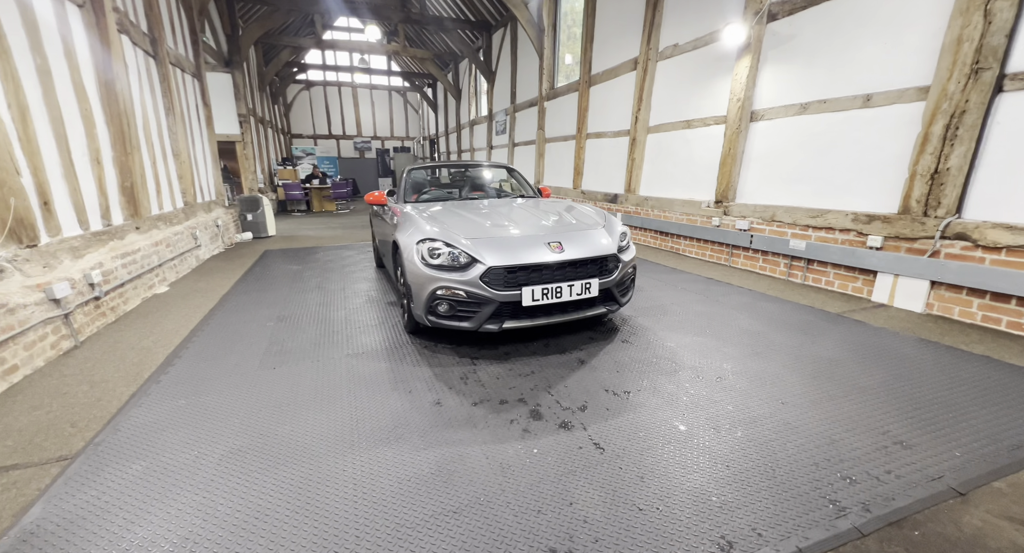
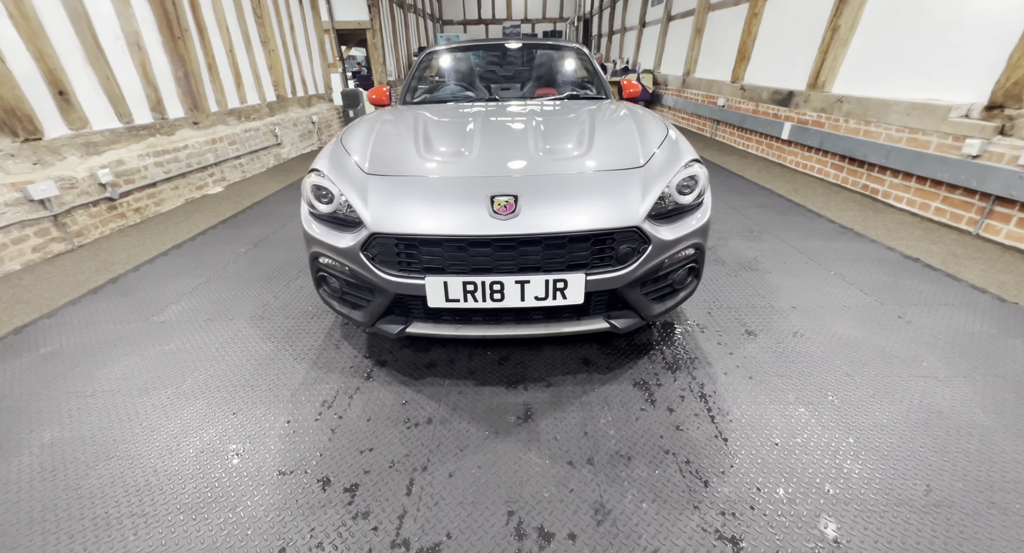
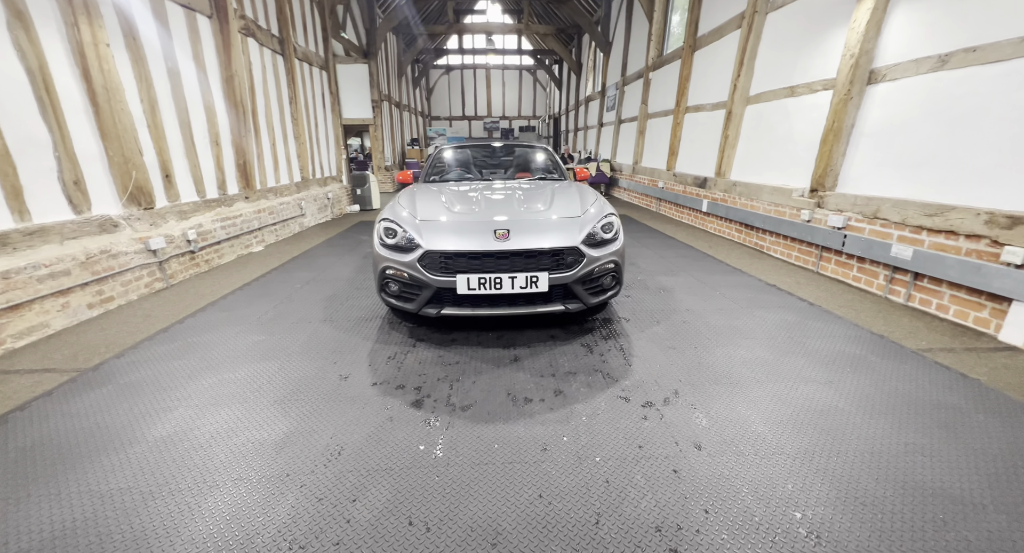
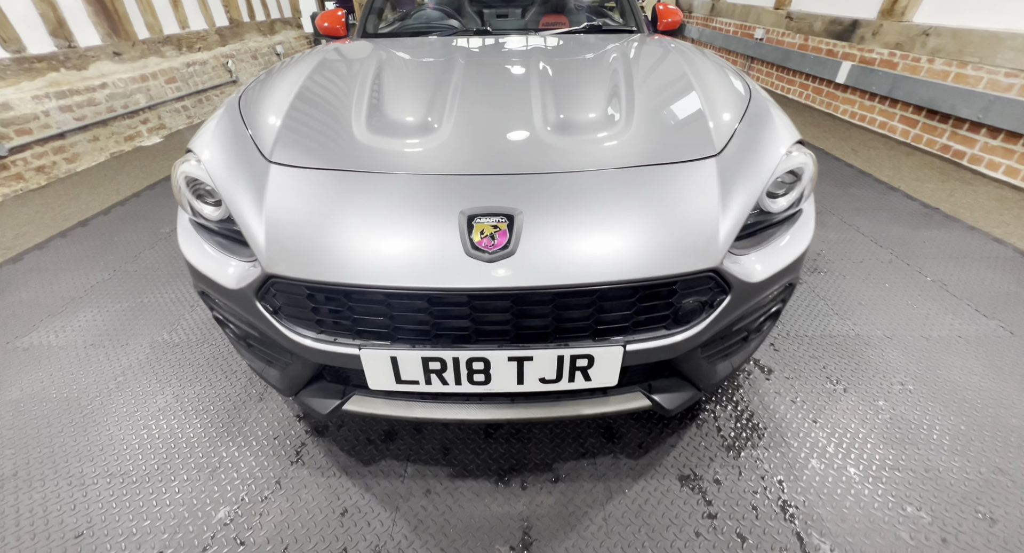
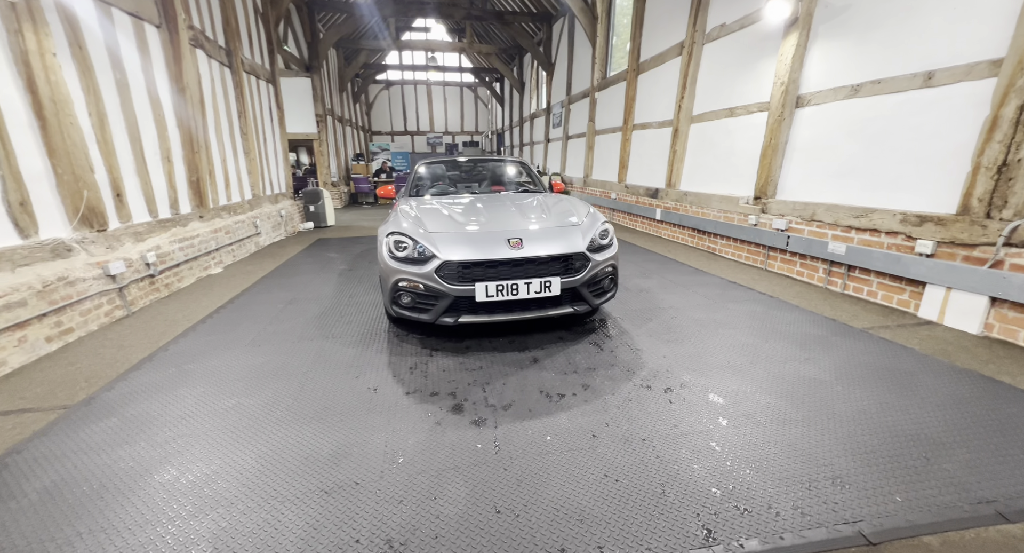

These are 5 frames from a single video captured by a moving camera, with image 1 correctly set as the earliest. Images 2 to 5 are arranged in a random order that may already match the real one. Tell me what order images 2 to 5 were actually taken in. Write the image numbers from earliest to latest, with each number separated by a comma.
5, 3, 2, 4
